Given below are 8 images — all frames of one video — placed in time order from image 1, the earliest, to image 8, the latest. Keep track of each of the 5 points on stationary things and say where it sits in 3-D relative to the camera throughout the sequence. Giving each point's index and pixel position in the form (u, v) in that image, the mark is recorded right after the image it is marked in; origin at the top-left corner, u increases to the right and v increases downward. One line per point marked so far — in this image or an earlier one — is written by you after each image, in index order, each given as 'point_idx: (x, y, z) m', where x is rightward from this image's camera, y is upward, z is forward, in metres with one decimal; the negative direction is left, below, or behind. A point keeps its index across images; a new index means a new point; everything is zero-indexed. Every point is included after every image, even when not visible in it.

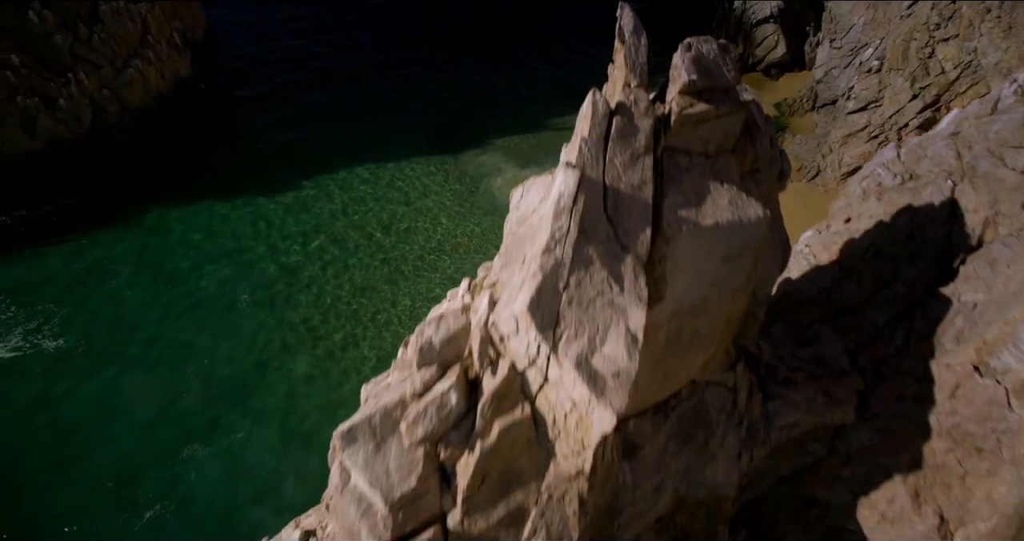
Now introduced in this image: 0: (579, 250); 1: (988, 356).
0: (+0.5, +0.2, +3.9) m
1: (+4.5, -0.8, +5.5) m
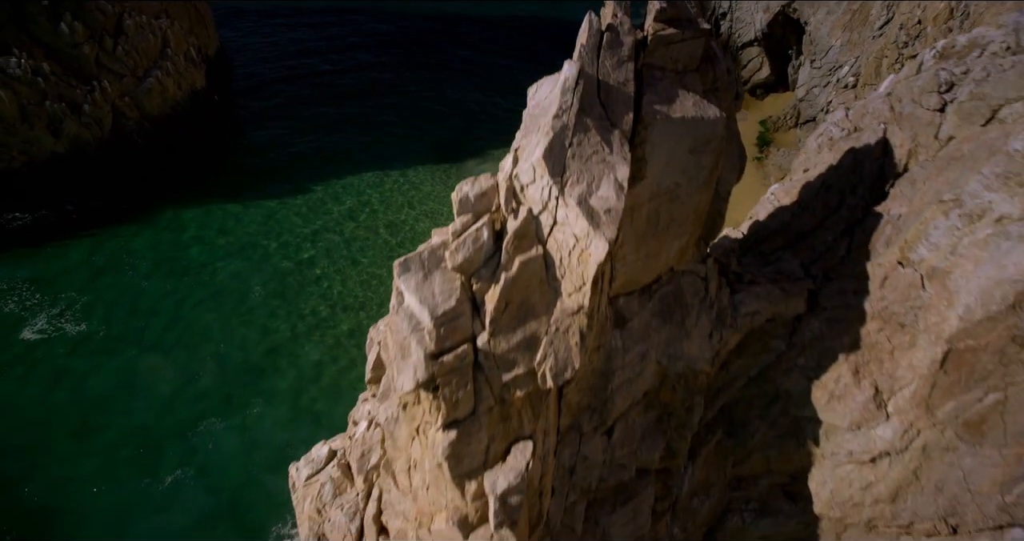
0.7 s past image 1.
0: (+0.6, +1.3, +5.2) m
1: (+4.6, +0.2, +6.9) m
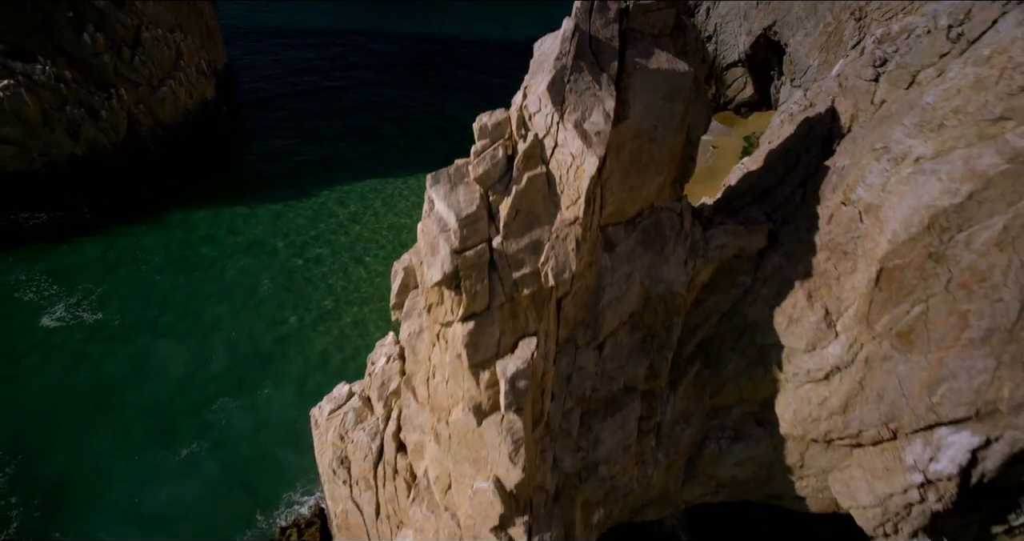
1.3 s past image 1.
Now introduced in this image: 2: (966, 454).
0: (+0.7, +2.2, +6.6) m
1: (+4.7, +1.0, +8.2) m
2: (+6.2, -2.5, +8.1) m
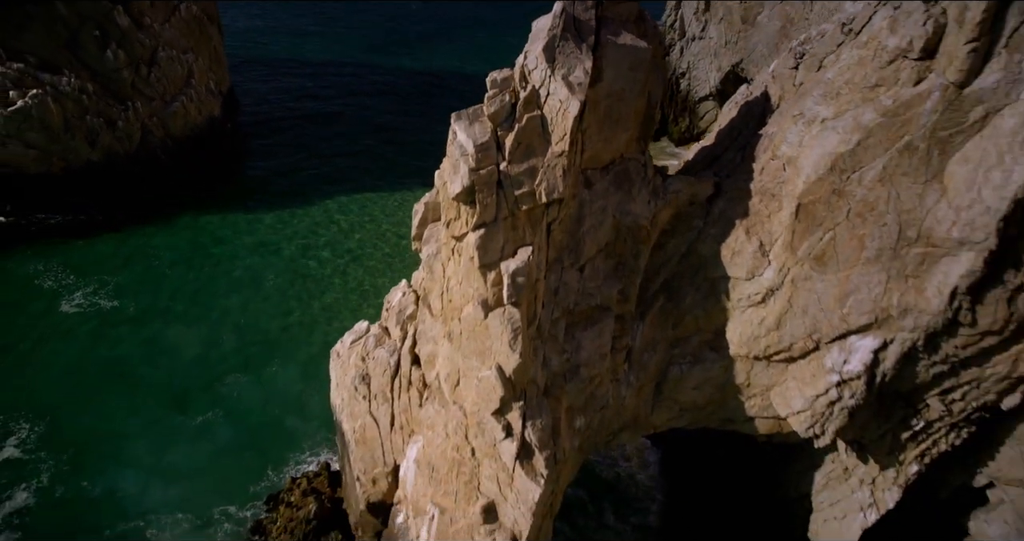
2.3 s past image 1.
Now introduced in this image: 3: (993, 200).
0: (+0.8, +3.4, +8.8) m
1: (+4.7, +2.1, +10.5) m
2: (+6.1, -1.4, +10.2) m
3: (+7.0, +1.0, +8.6) m
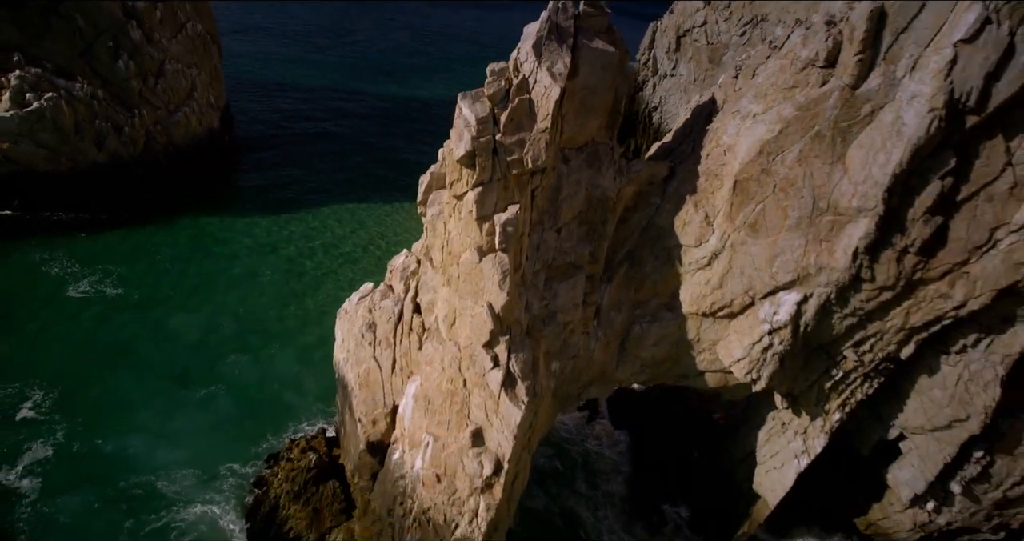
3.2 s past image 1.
0: (+0.7, +4.3, +11.2) m
1: (+4.5, +2.8, +12.9) m
2: (+5.9, -0.7, +12.4) m
3: (+6.8, +1.8, +11.0) m
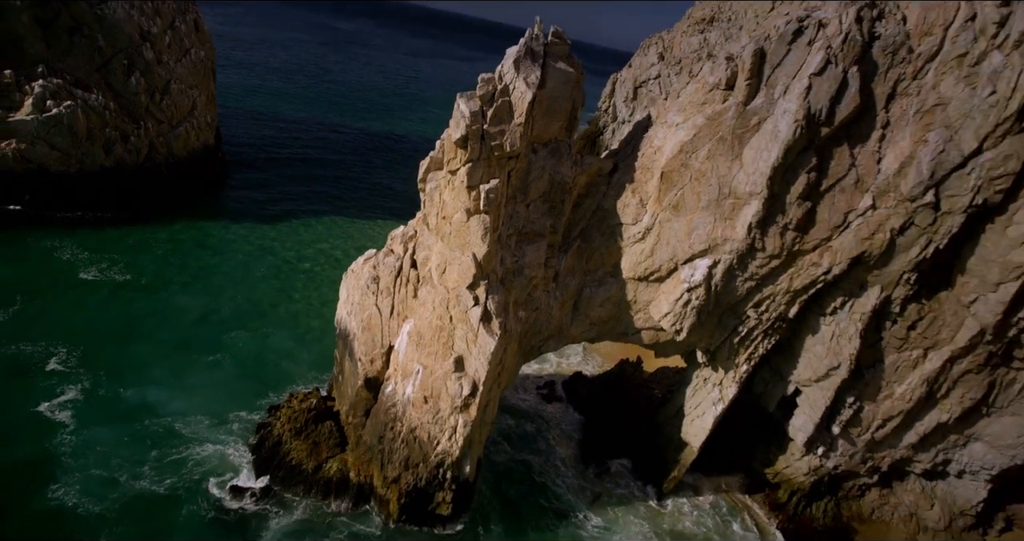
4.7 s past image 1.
0: (+0.3, +5.4, +15.1) m
1: (+4.0, +3.6, +16.9) m
2: (+5.3, +0.1, +16.2) m
3: (+6.4, +2.6, +15.1) m
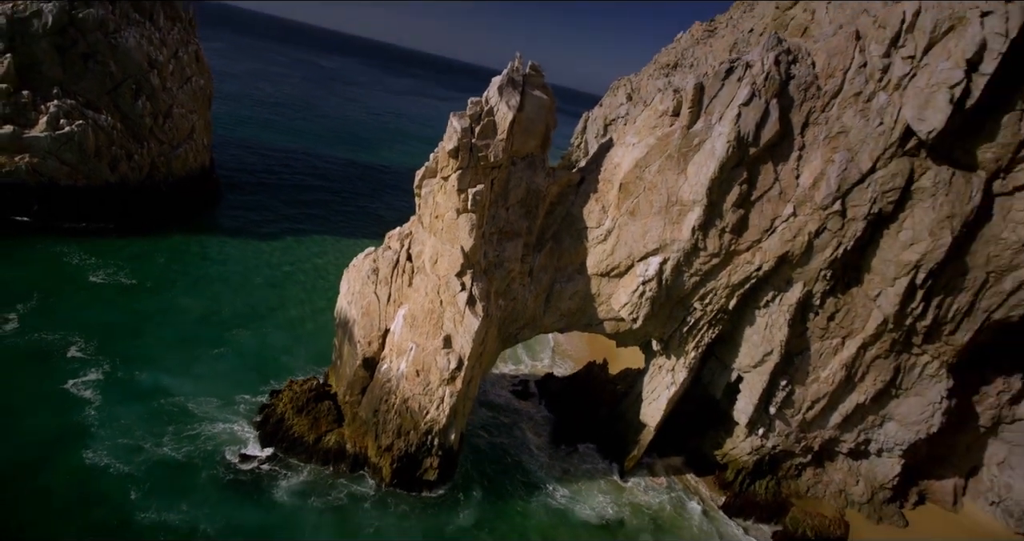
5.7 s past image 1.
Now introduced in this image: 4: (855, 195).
0: (-0.2, +5.6, +18.2) m
1: (+3.4, +3.7, +20.1) m
2: (+4.7, +0.2, +19.2) m
3: (+5.9, +2.8, +18.3) m
4: (+10.4, +2.3, +18.0) m
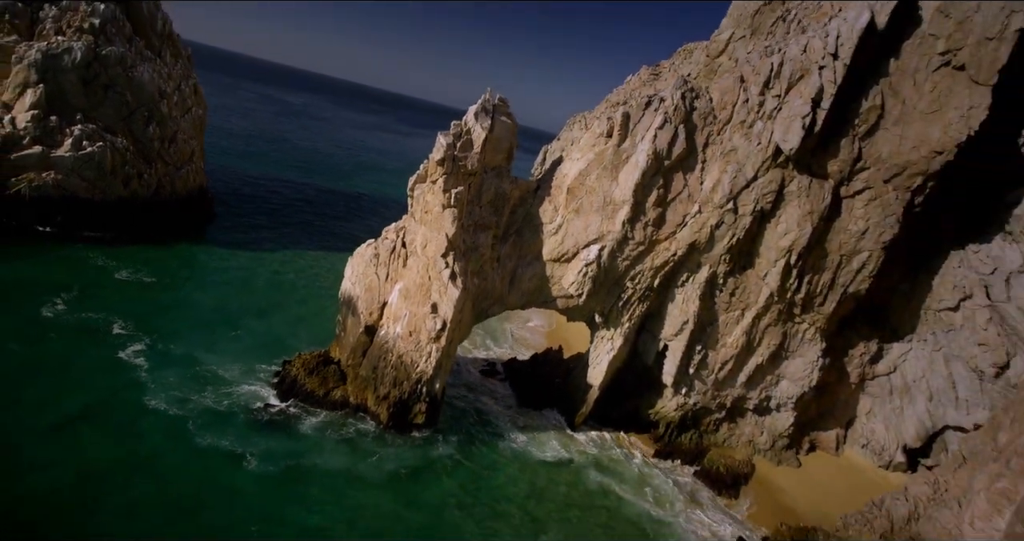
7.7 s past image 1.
0: (-1.3, +6.3, +23.8) m
1: (+2.2, +4.2, +25.8) m
2: (+3.5, +0.8, +24.7) m
3: (+4.8, +3.5, +24.1) m
4: (+9.3, +3.0, +24.1) m
